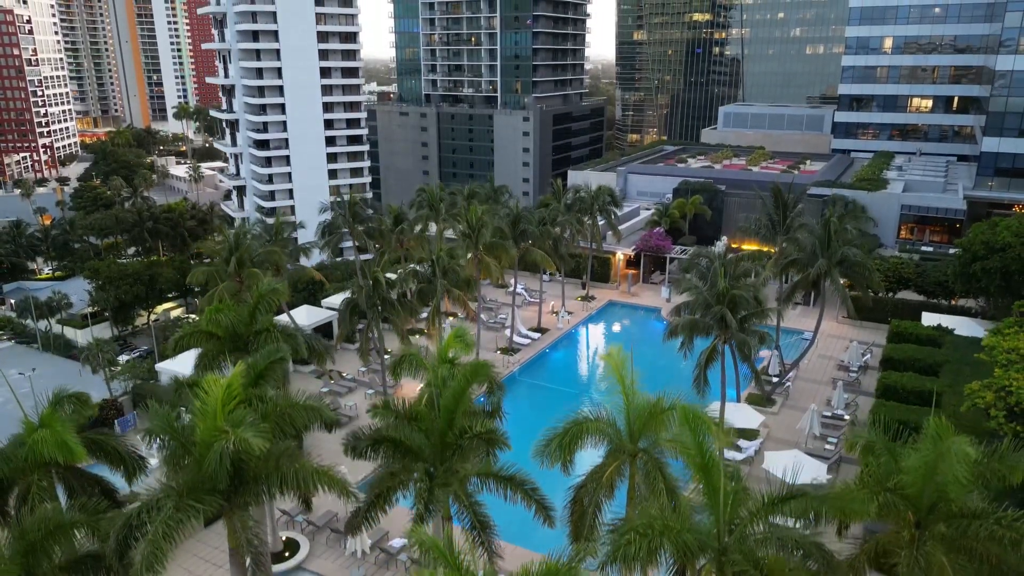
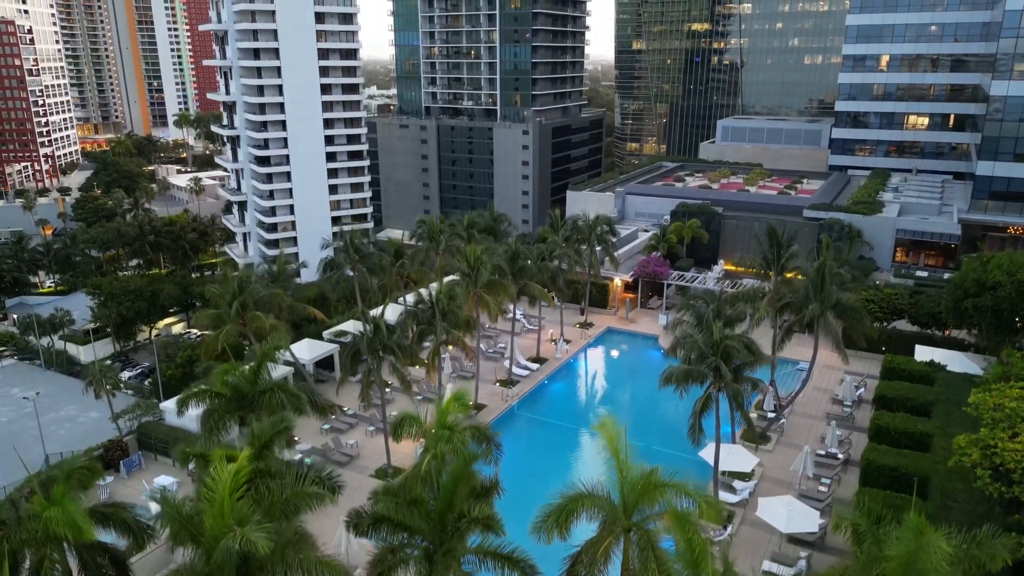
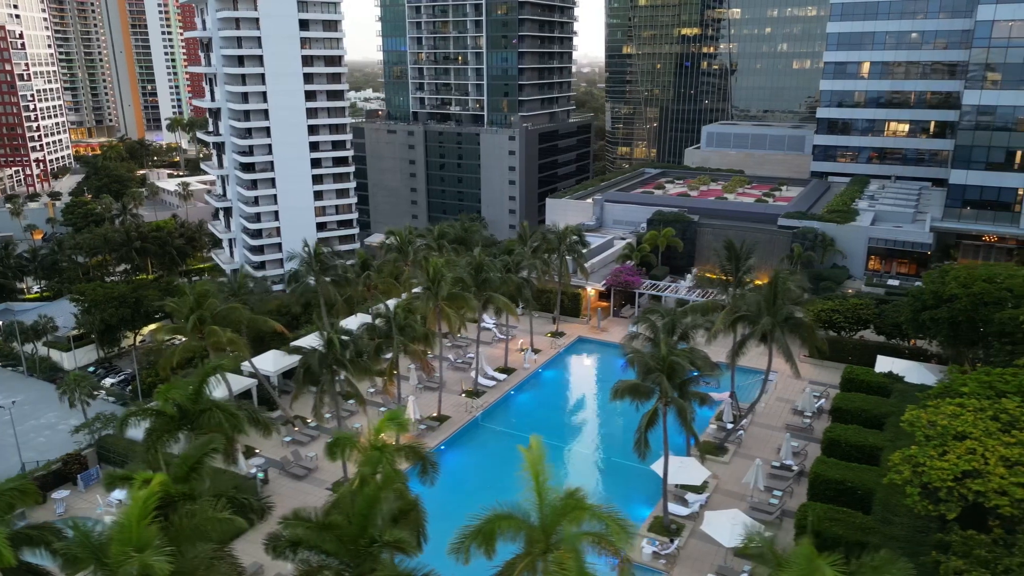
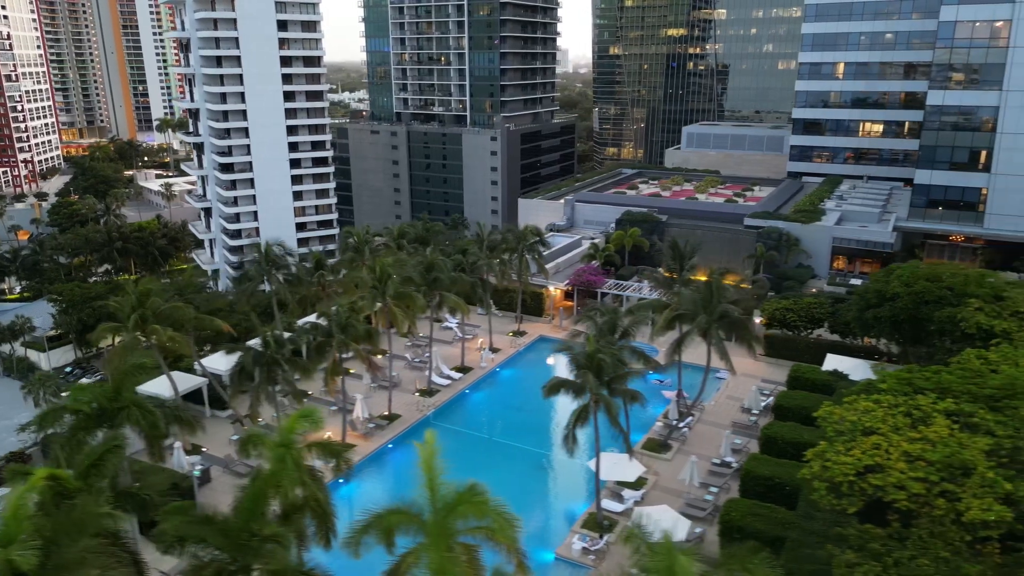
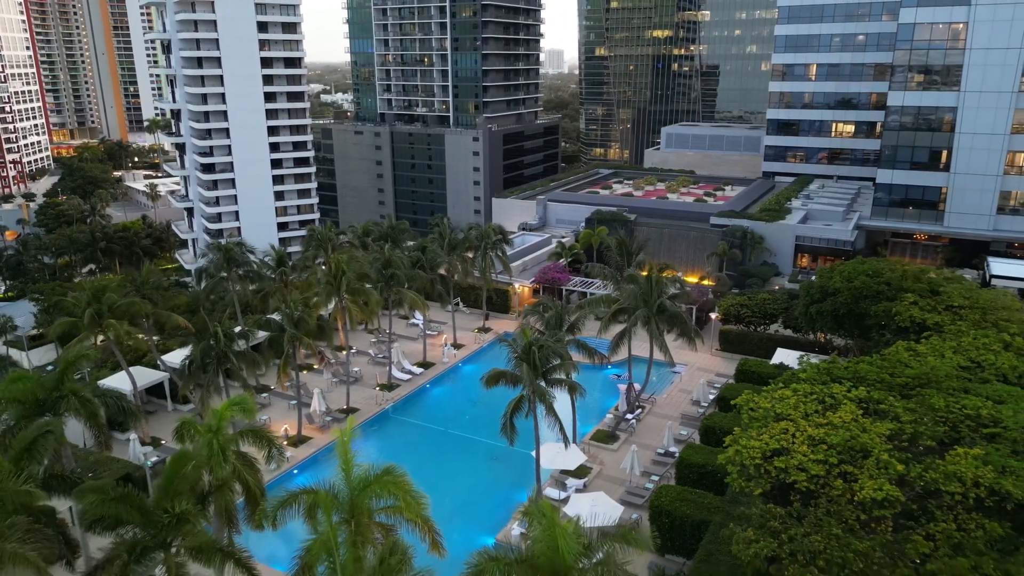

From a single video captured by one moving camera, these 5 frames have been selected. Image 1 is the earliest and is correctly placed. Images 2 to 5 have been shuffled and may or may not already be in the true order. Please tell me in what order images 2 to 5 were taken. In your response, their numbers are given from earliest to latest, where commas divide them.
2, 3, 4, 5
